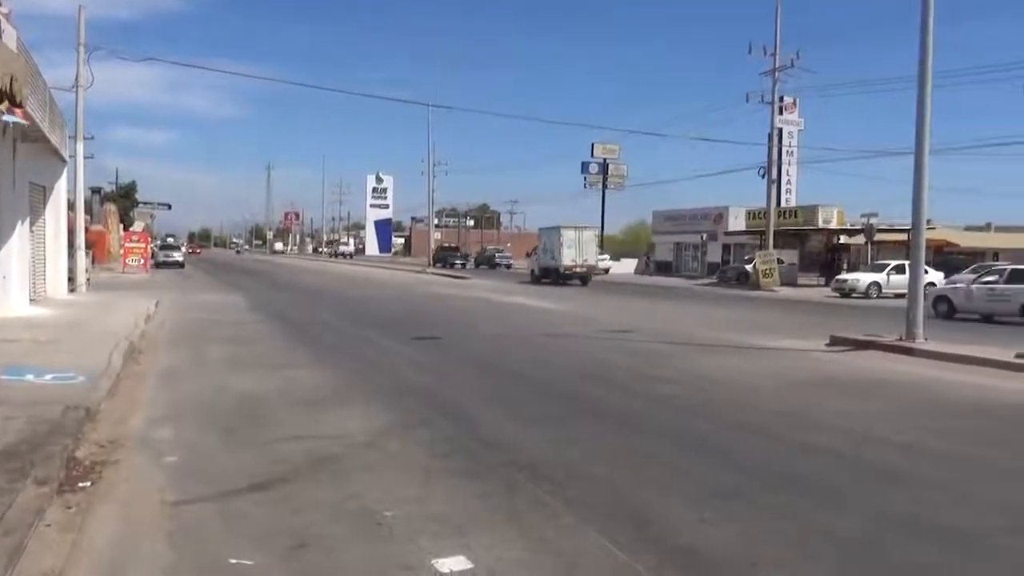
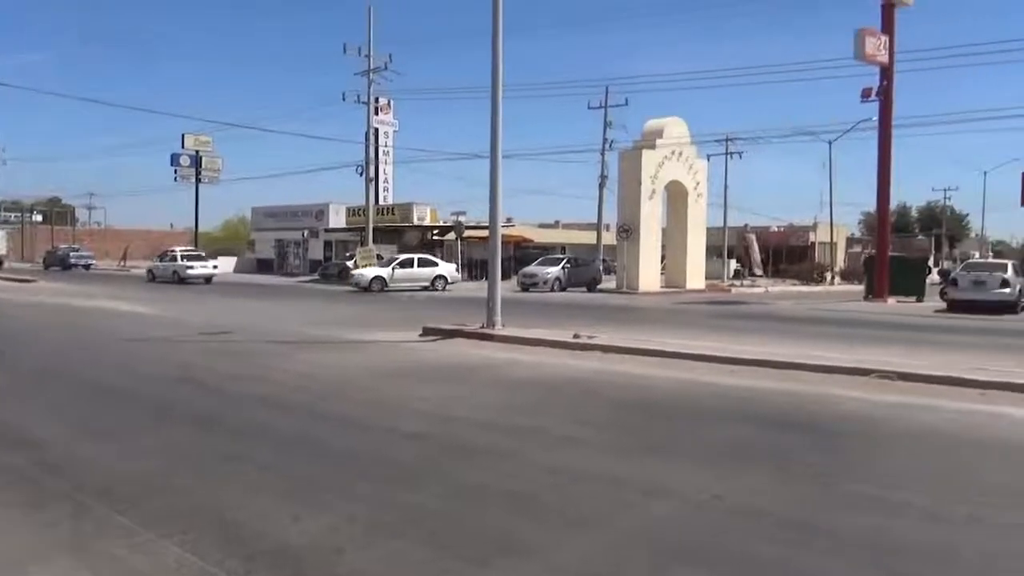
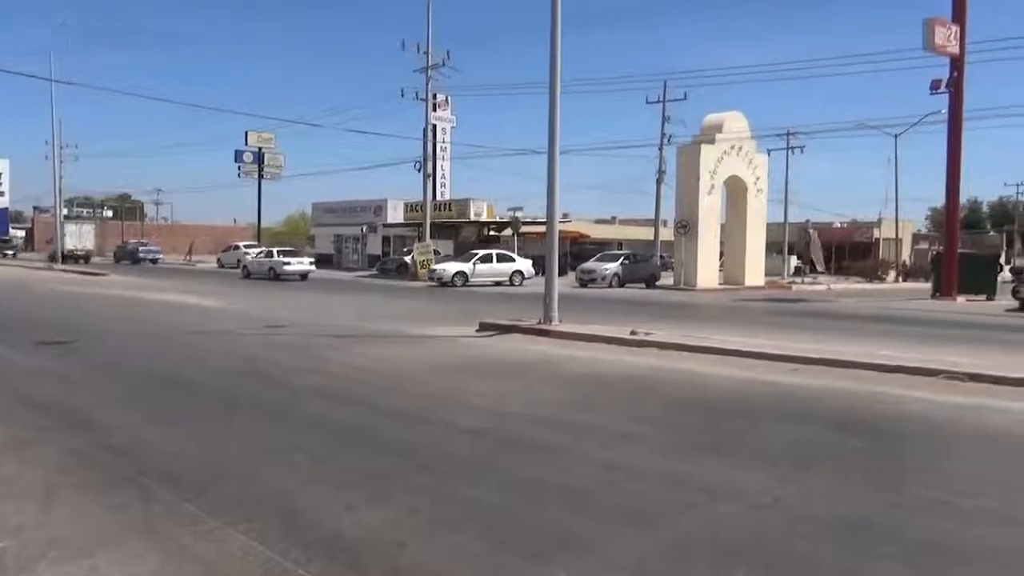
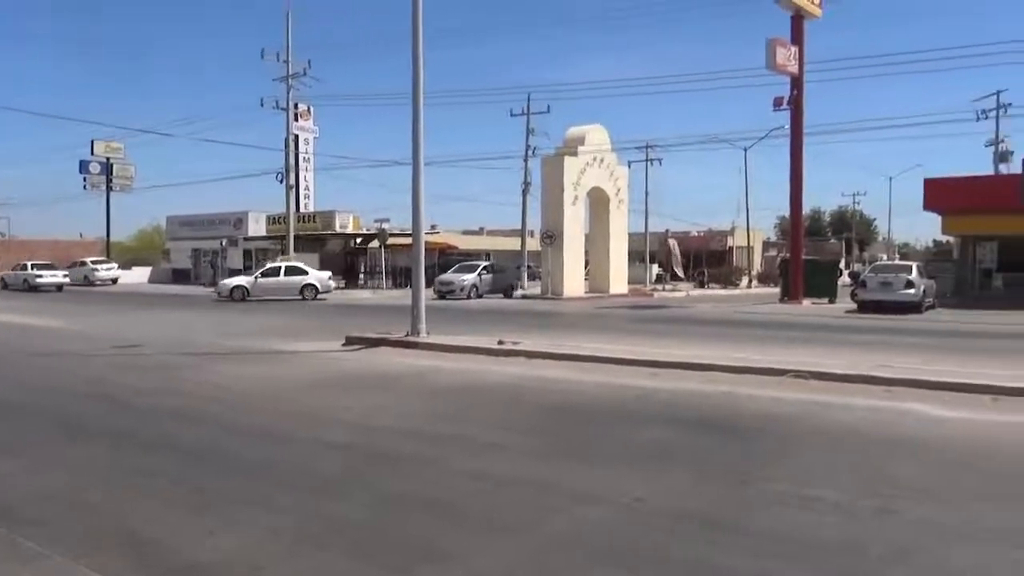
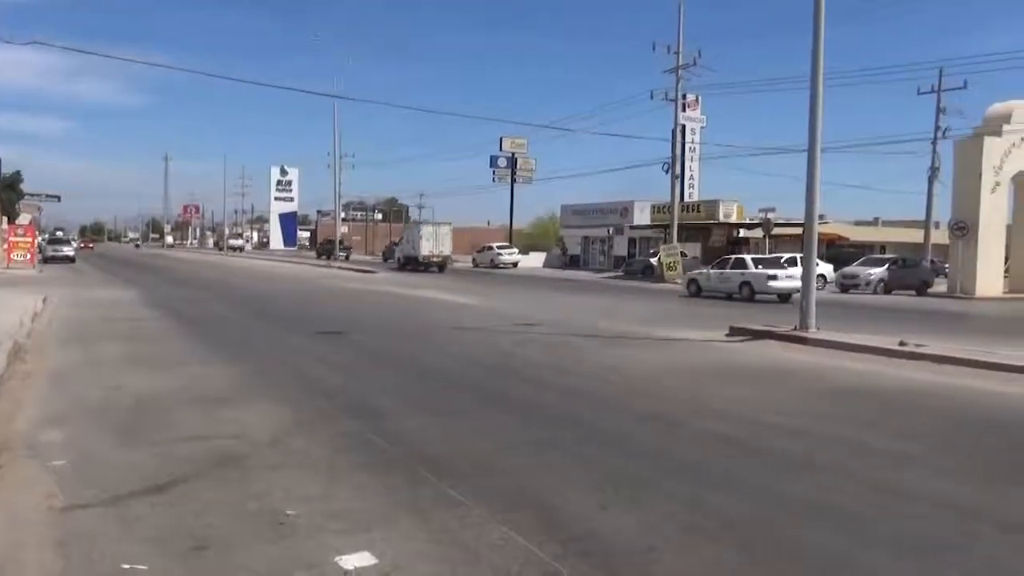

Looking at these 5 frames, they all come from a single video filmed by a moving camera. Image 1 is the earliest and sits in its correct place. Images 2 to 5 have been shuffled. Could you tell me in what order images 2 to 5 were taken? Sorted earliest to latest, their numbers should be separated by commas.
5, 3, 2, 4
